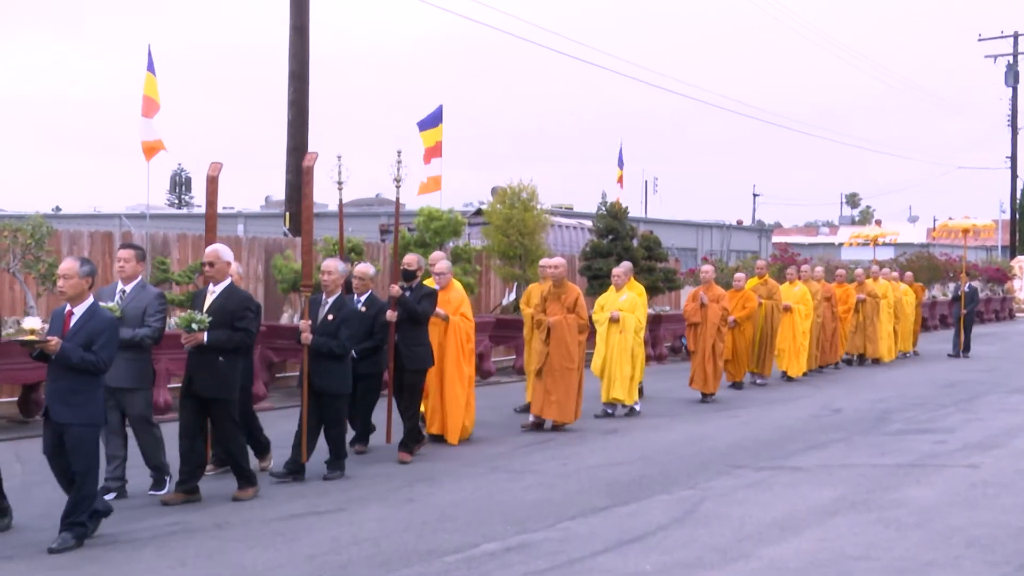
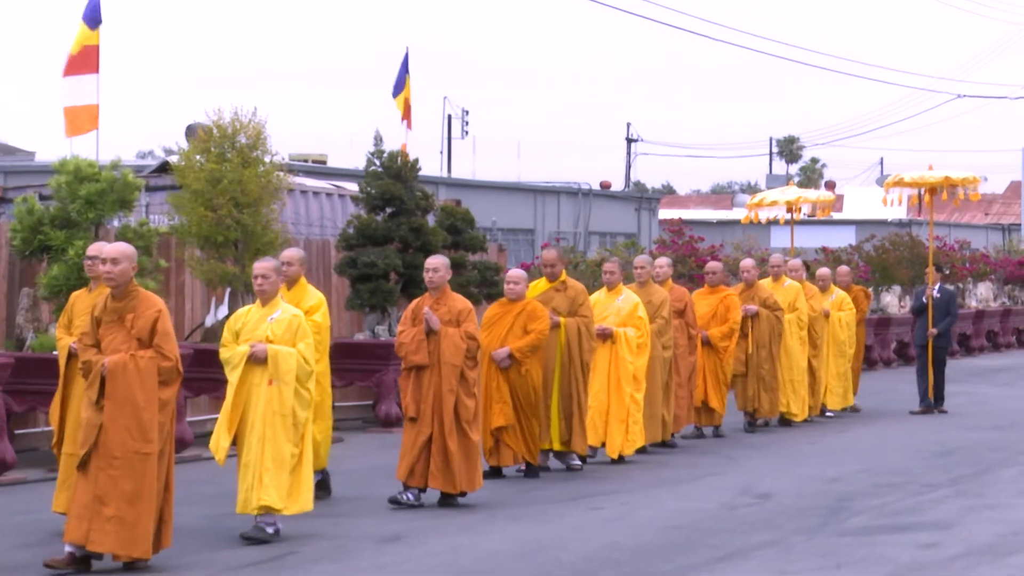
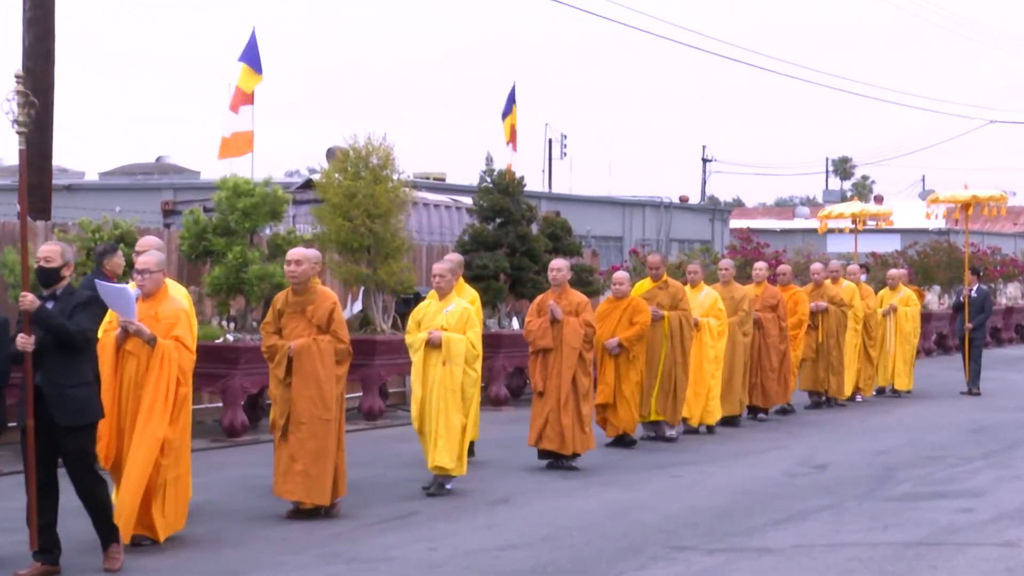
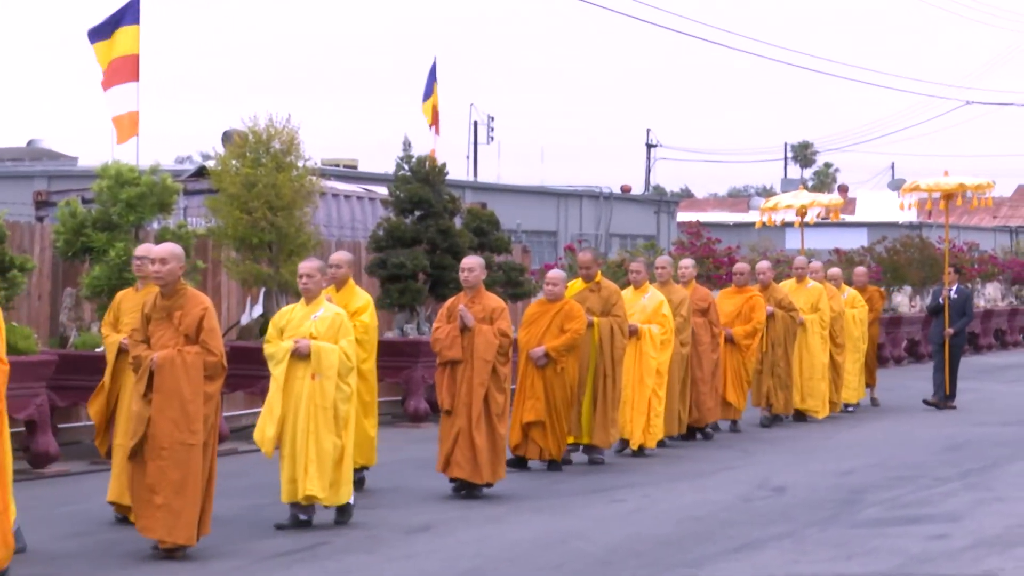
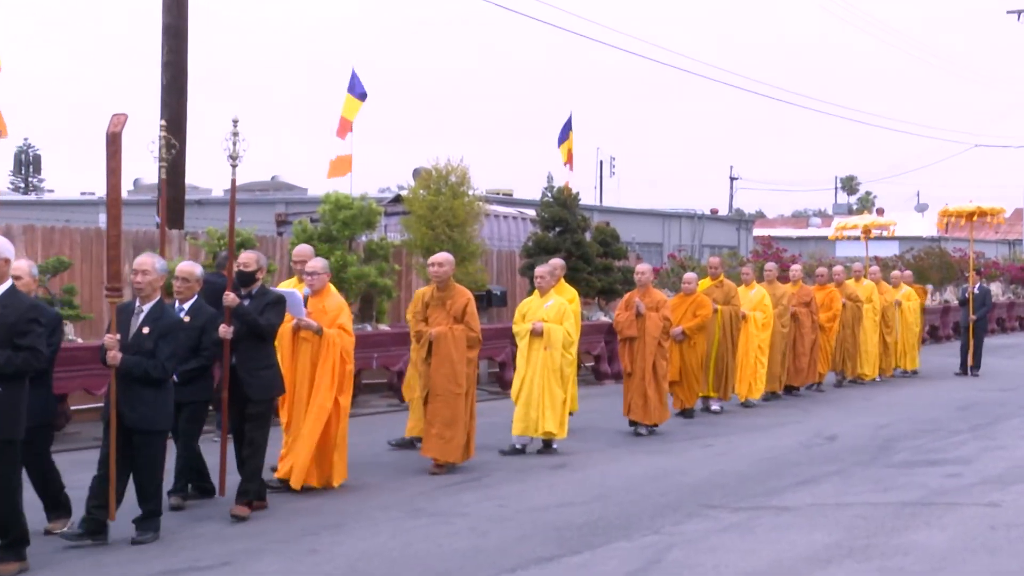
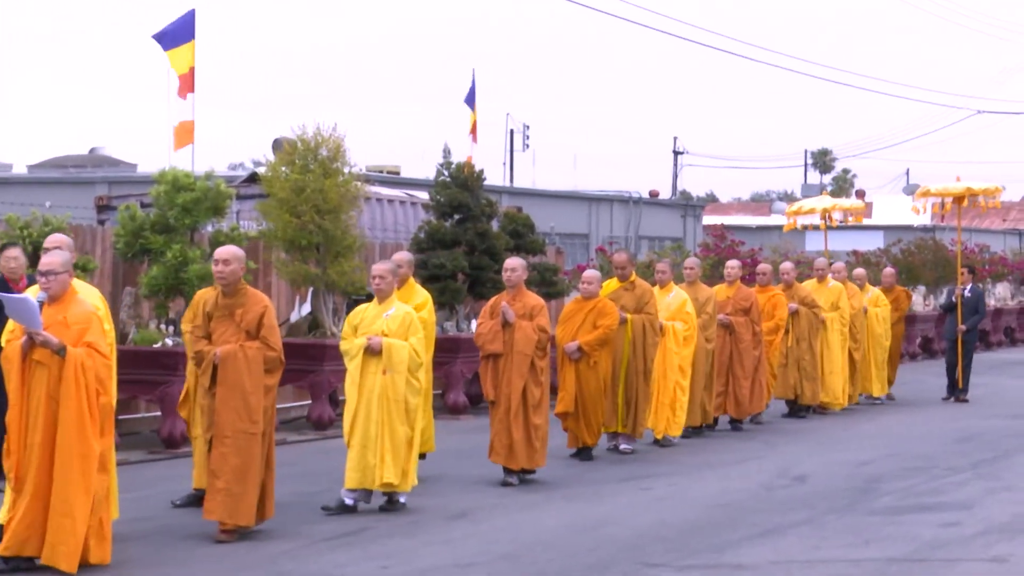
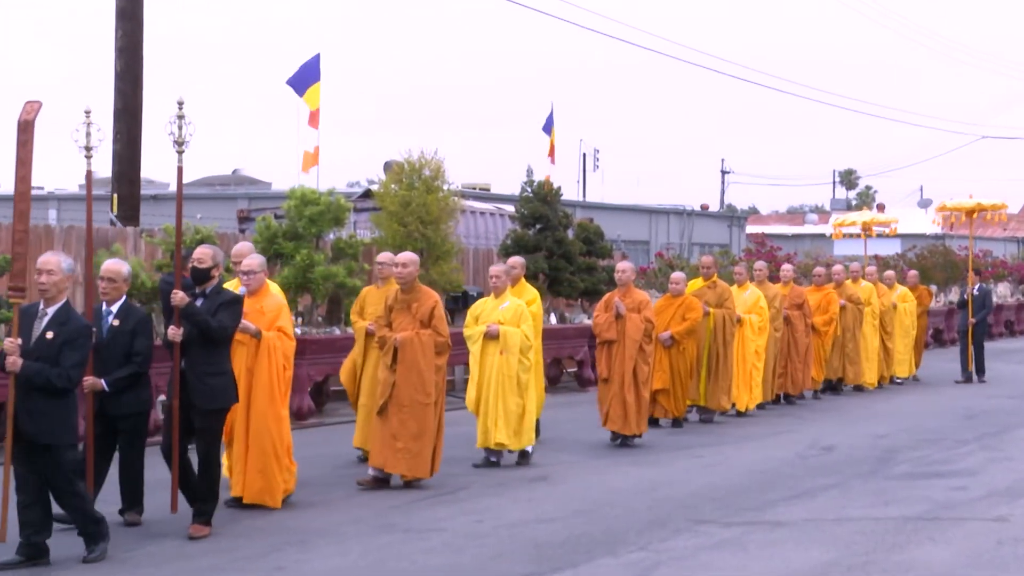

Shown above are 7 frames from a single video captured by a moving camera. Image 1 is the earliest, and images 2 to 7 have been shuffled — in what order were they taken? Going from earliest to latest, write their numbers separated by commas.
5, 7, 3, 6, 4, 2
